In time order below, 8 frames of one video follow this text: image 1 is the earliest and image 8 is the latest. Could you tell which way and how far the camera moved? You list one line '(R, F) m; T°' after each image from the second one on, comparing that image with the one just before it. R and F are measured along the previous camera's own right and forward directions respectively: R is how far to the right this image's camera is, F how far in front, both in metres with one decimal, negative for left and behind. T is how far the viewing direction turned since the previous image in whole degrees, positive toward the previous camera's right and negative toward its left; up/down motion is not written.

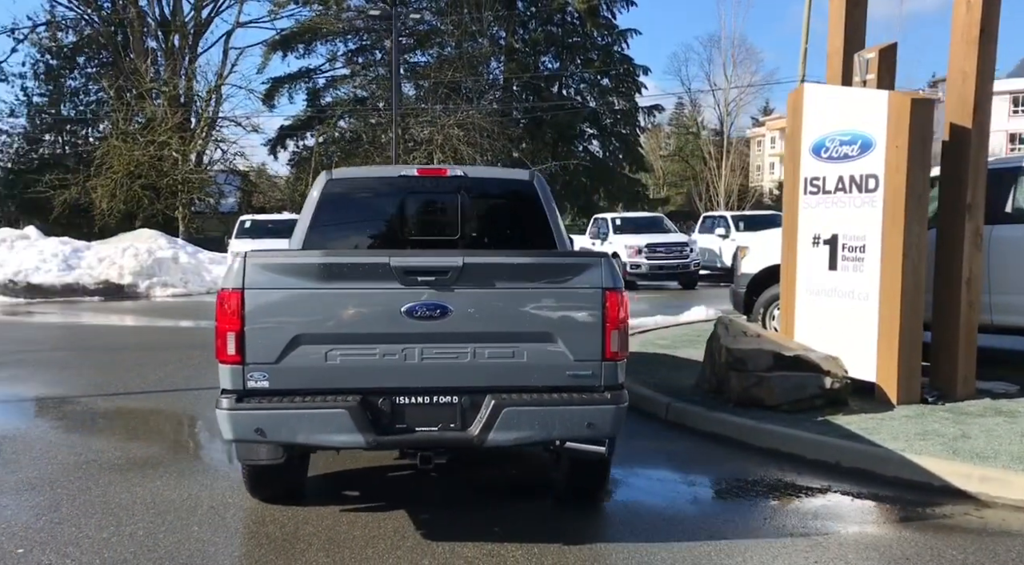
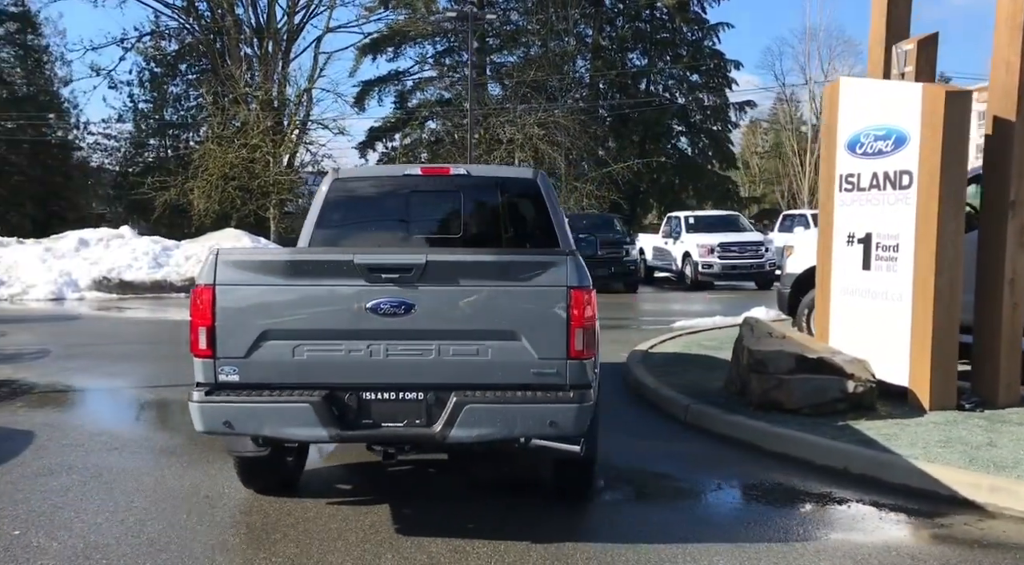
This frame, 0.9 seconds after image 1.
(+0.7, 0.0) m; -6°
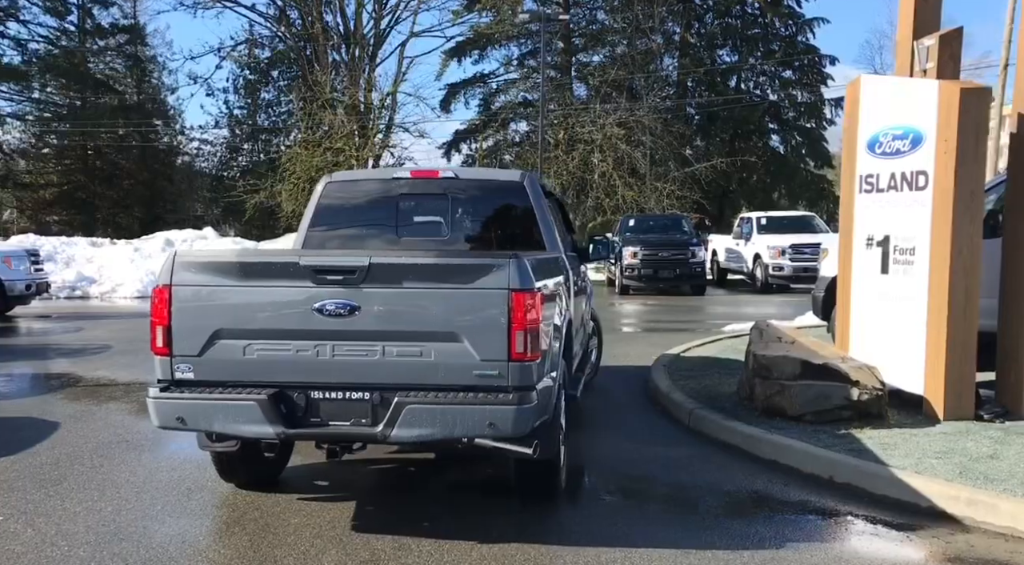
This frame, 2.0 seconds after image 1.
(+0.8, 0.0) m; -6°
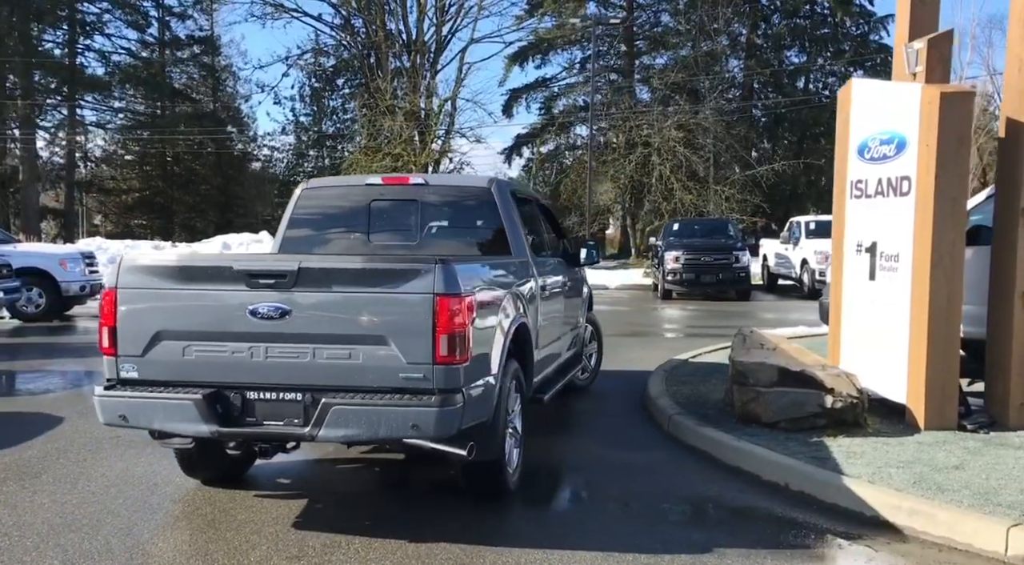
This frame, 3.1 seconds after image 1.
(+0.8, -0.1) m; -5°
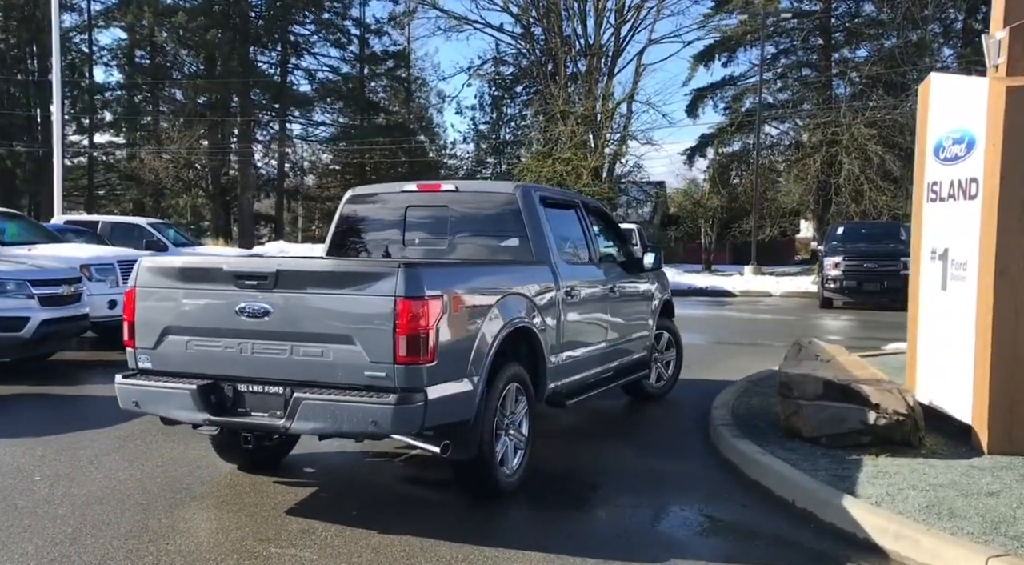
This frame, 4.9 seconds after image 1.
(+1.3, 0.0) m; -12°
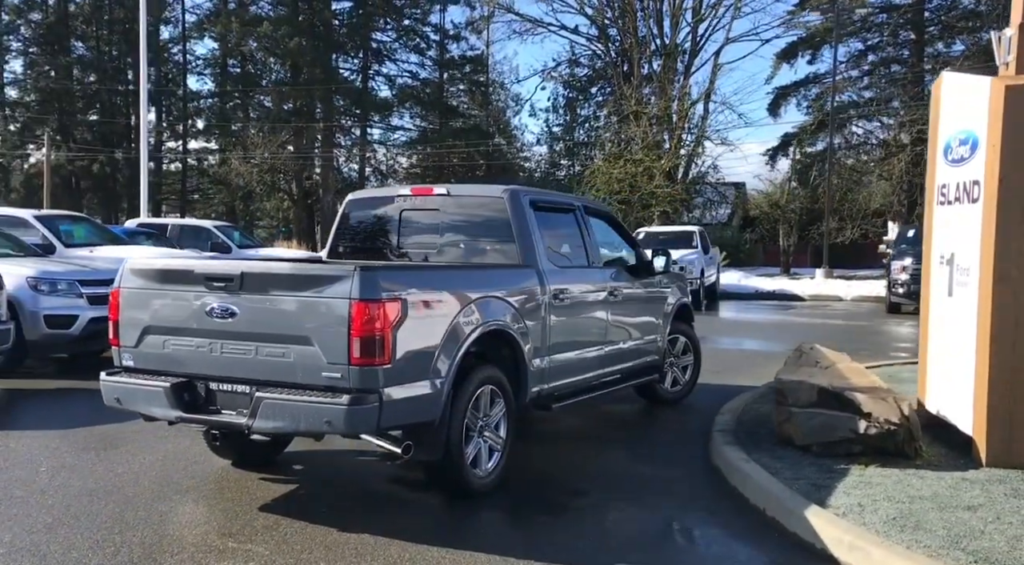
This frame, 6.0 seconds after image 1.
(+0.7, 0.0) m; -5°
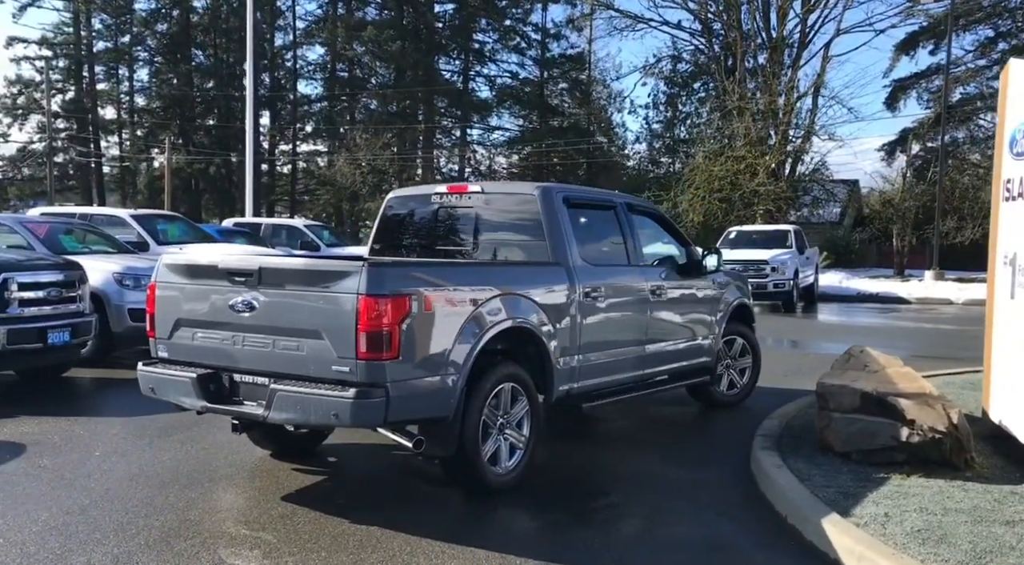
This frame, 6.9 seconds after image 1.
(+0.6, +0.1) m; -7°
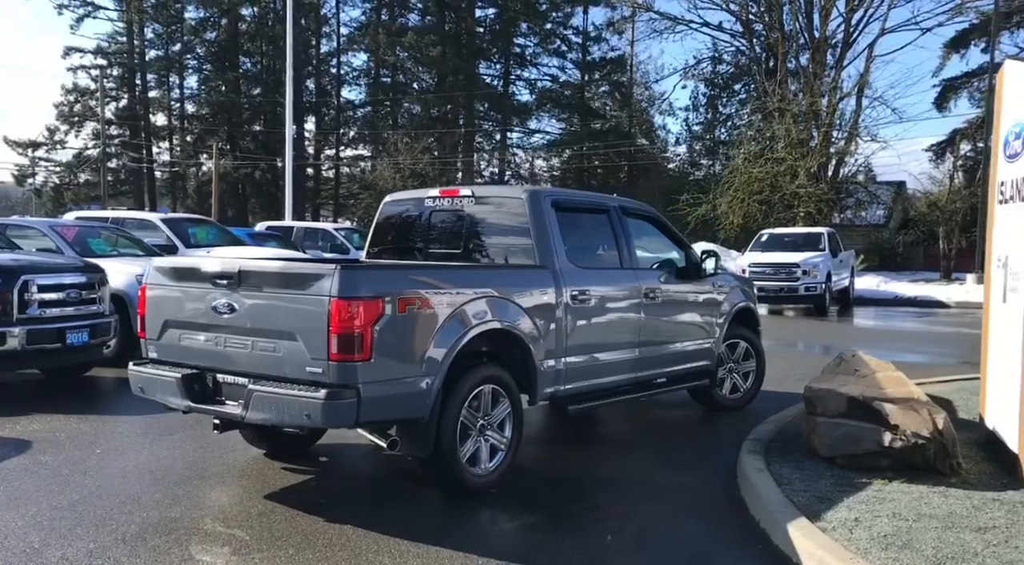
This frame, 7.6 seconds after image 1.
(+0.5, 0.0) m; -3°
